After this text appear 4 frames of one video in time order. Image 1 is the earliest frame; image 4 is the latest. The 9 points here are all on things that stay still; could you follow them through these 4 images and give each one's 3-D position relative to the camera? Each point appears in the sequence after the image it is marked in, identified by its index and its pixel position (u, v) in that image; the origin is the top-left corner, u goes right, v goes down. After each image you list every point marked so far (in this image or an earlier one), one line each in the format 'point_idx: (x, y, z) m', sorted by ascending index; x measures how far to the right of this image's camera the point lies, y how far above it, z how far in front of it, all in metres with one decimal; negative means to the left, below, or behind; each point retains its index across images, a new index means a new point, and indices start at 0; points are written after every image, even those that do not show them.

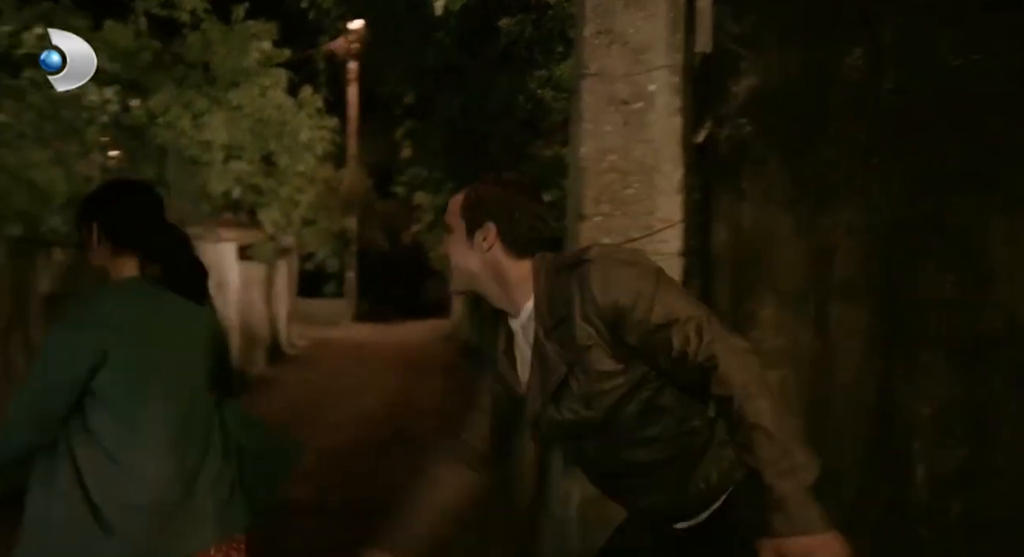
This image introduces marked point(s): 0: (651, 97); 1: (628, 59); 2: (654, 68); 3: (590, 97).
0: (+0.5, +0.6, +3.2) m
1: (+0.4, +0.7, +3.3) m
2: (+0.5, +0.7, +3.2) m
3: (+0.3, +0.6, +3.3) m
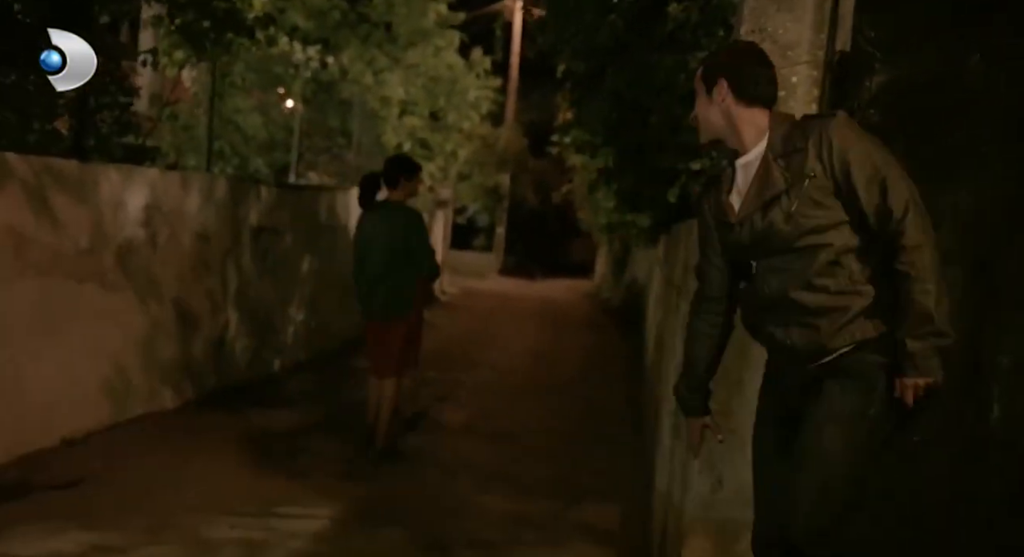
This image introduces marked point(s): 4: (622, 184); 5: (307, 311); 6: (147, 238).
0: (+1.1, +0.7, +3.8) m
1: (+1.0, +0.9, +3.8) m
2: (+1.1, +0.8, +3.8) m
3: (+0.9, +0.8, +3.9) m
4: (+0.8, +0.7, +7.3) m
5: (-2.1, -0.3, +10.1) m
6: (-2.5, +0.3, +6.8) m
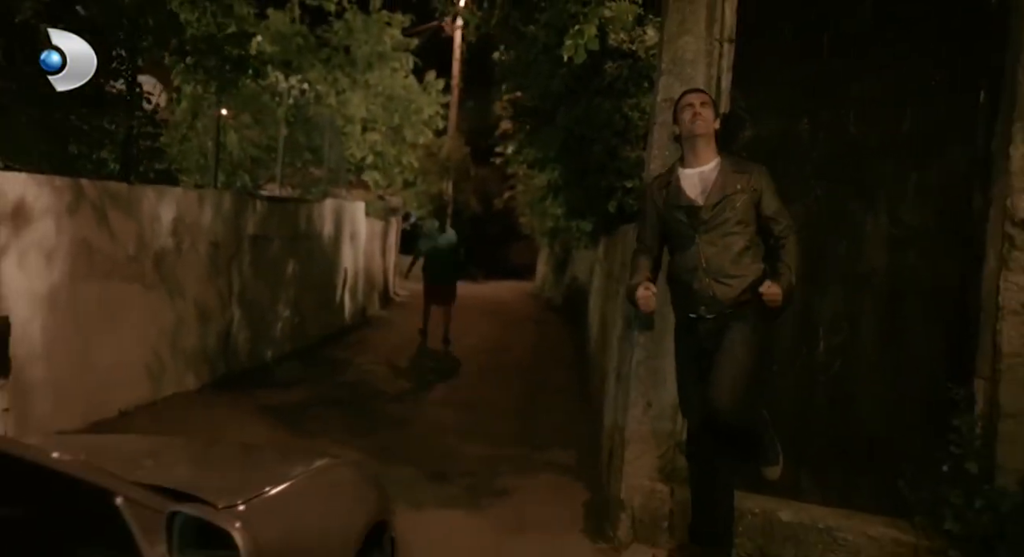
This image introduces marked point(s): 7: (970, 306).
0: (+1.0, +0.8, +5.4) m
1: (+1.0, +0.9, +5.4) m
2: (+1.0, +0.9, +5.3) m
3: (+0.8, +0.8, +5.4) m
4: (+0.5, +0.7, +8.9) m
5: (-2.6, -0.4, +11.5) m
6: (-2.8, +0.3, +8.1) m
7: (+2.1, -0.1, +4.6) m
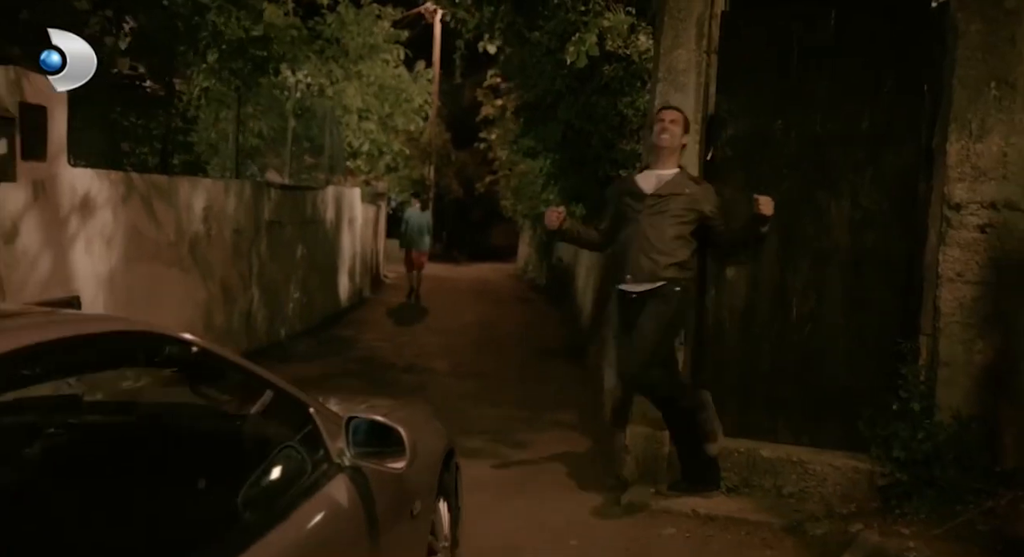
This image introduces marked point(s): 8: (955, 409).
0: (+1.1, +0.9, +6.2) m
1: (+1.0, +1.1, +6.2) m
2: (+1.1, +1.0, +6.2) m
3: (+0.9, +1.0, +6.3) m
4: (+0.5, +0.9, +9.7) m
5: (-2.6, -0.2, +12.2) m
6: (-2.8, +0.4, +8.9) m
7: (+2.2, 0.0, +5.5) m
8: (+2.3, -0.7, +5.1) m
